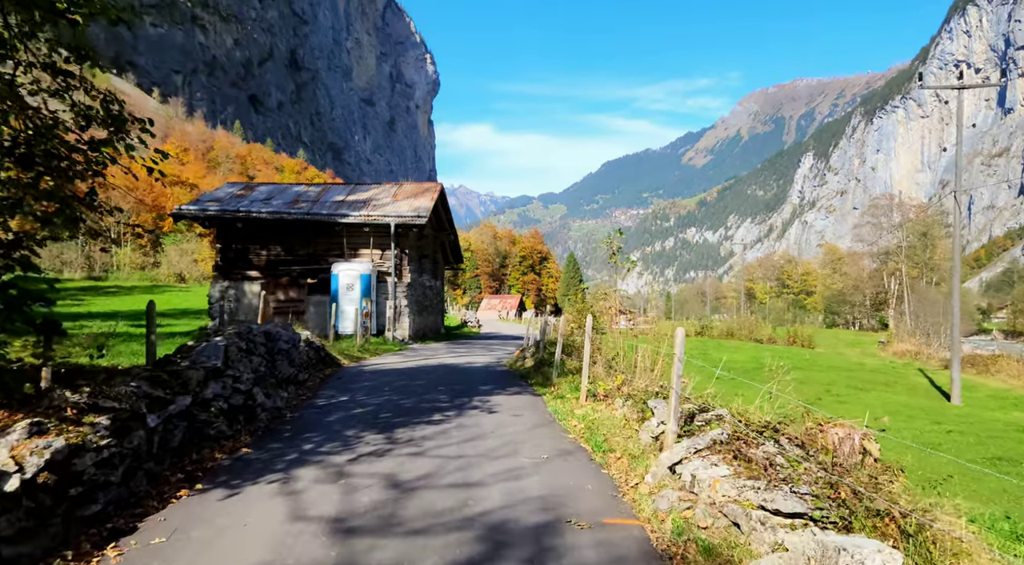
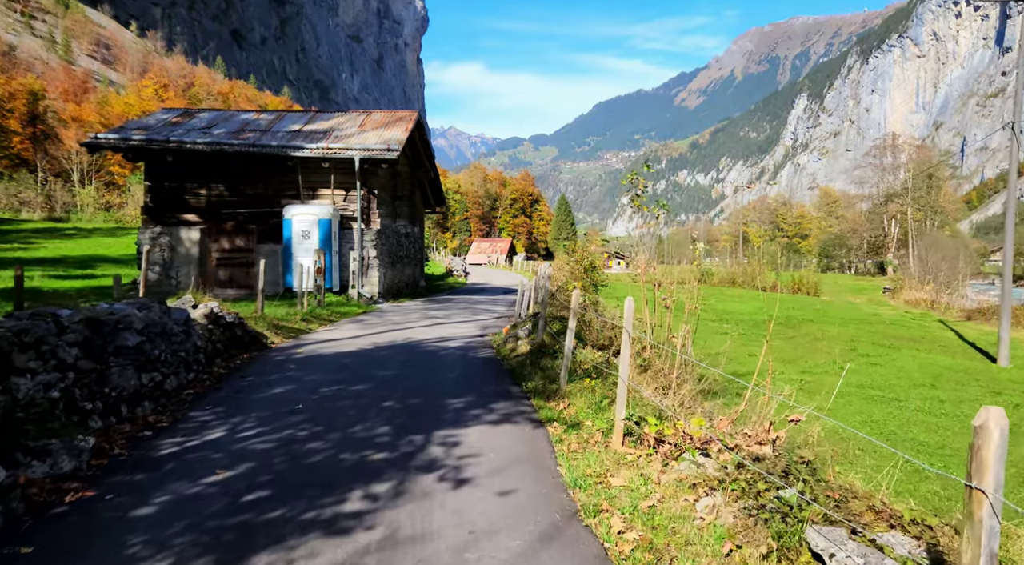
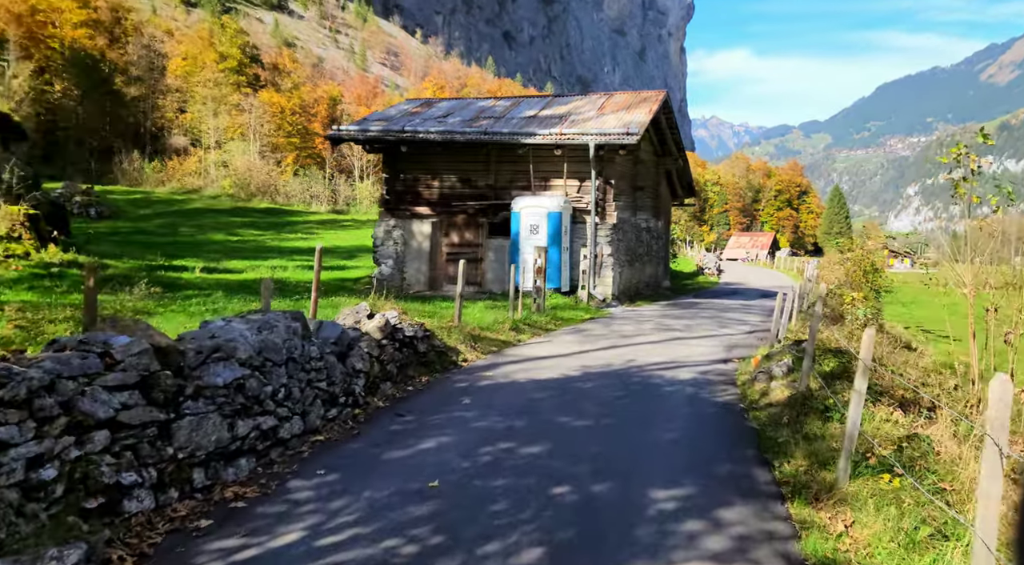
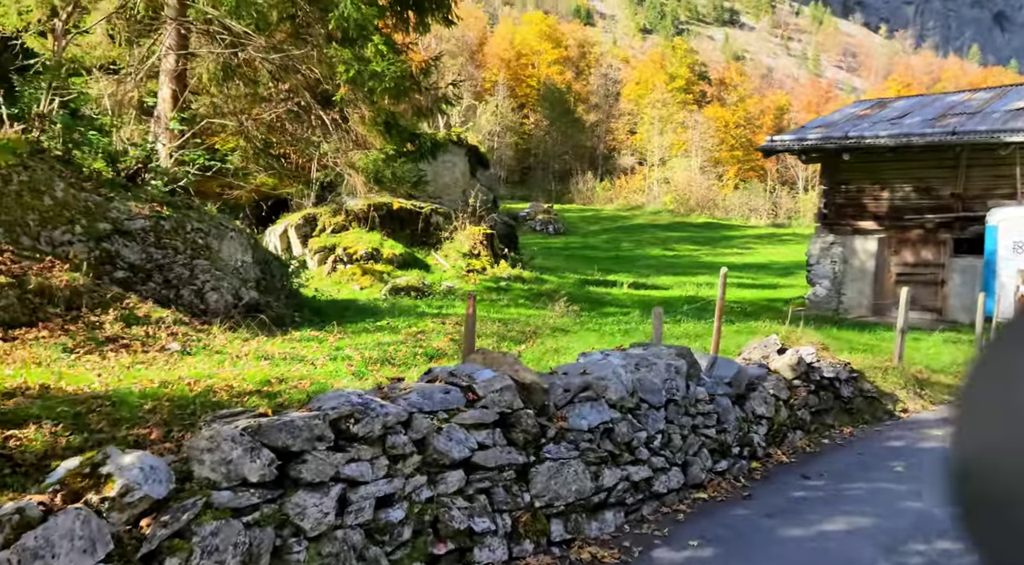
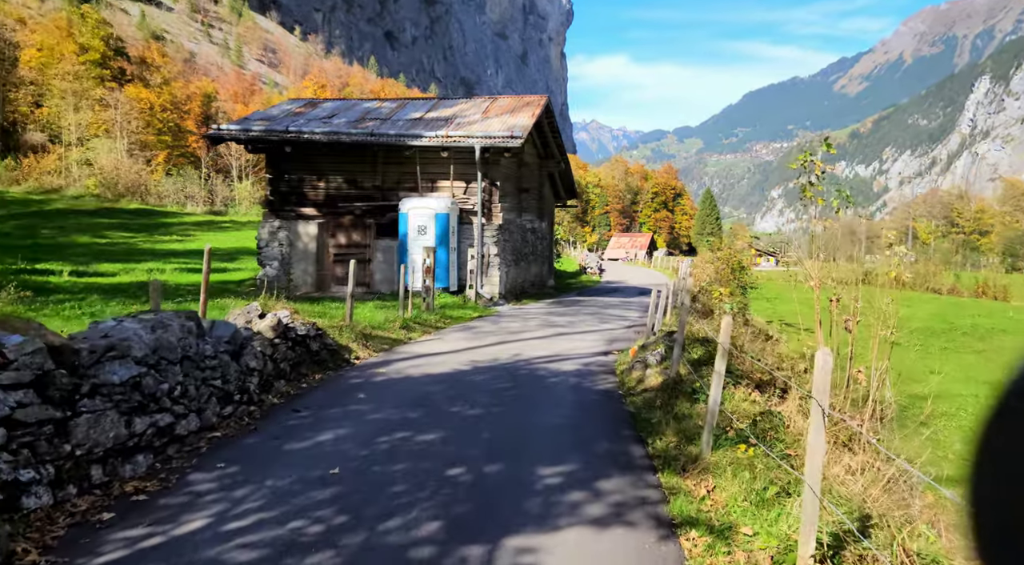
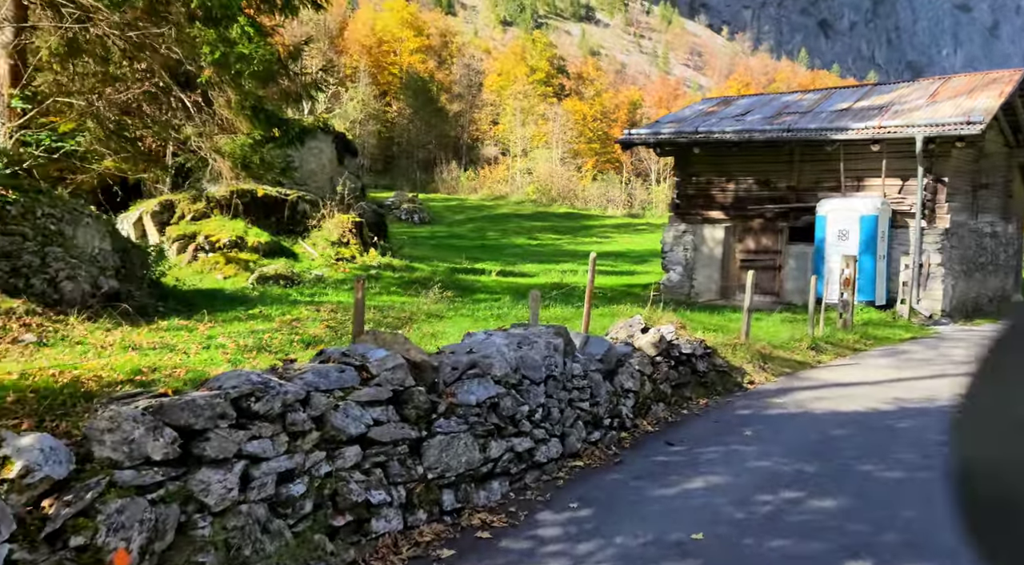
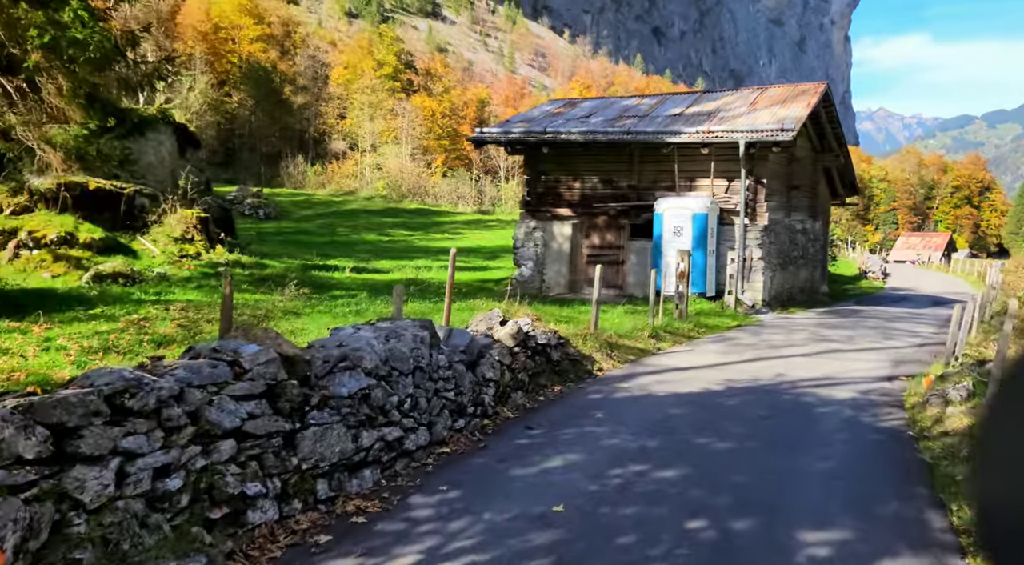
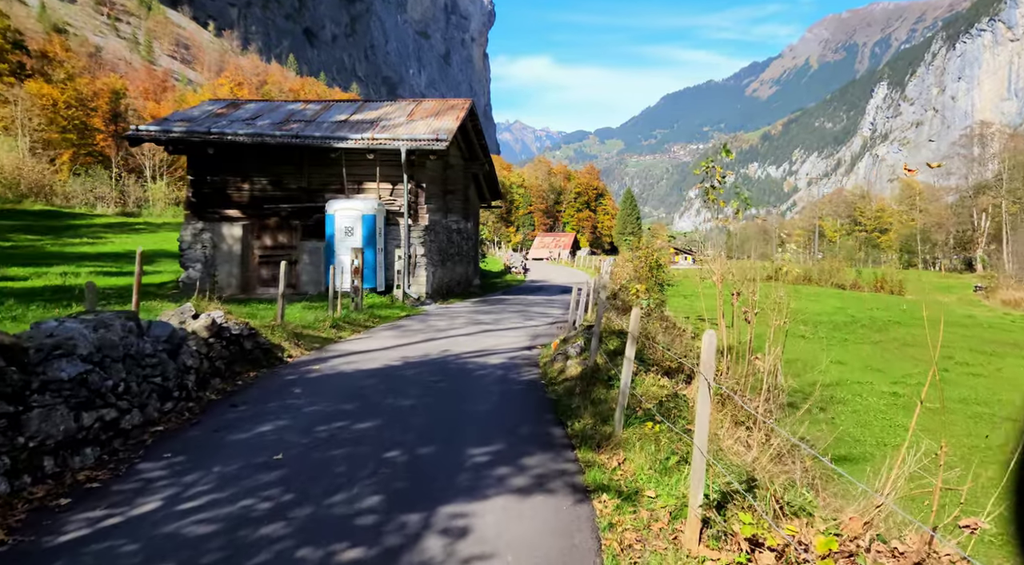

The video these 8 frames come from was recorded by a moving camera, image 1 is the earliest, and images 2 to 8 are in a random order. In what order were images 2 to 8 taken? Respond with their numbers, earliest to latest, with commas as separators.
2, 8, 5, 3, 7, 6, 4
